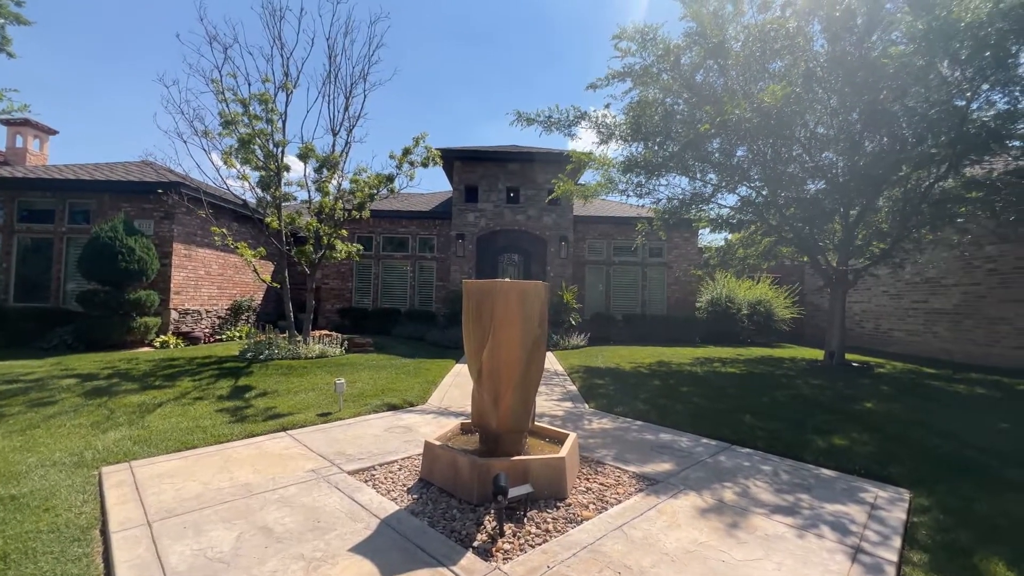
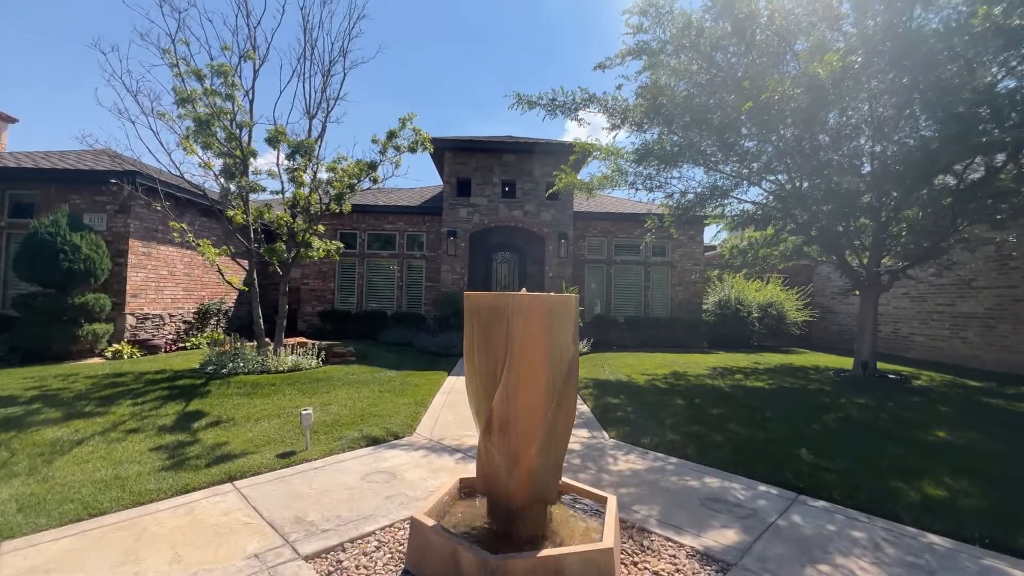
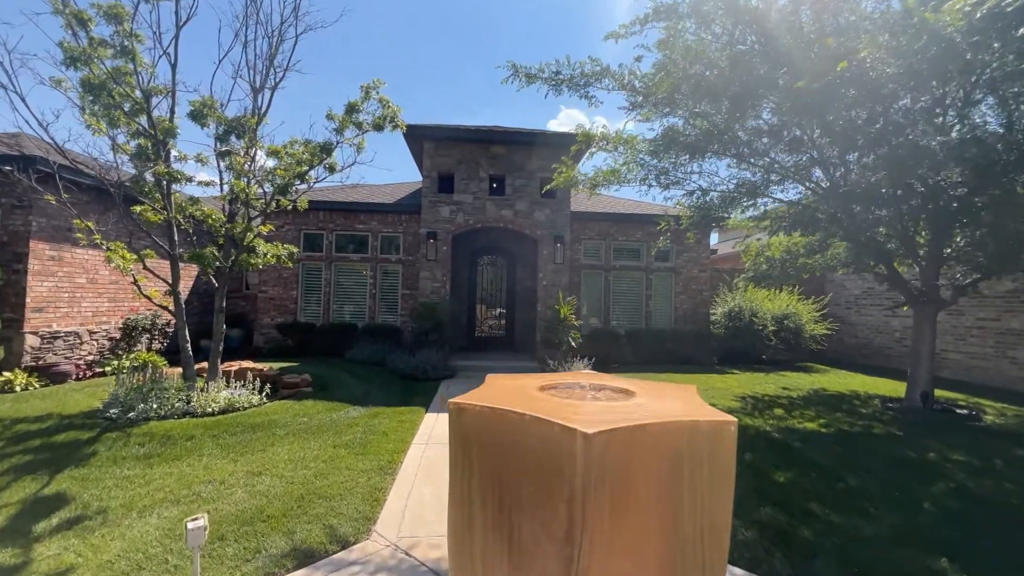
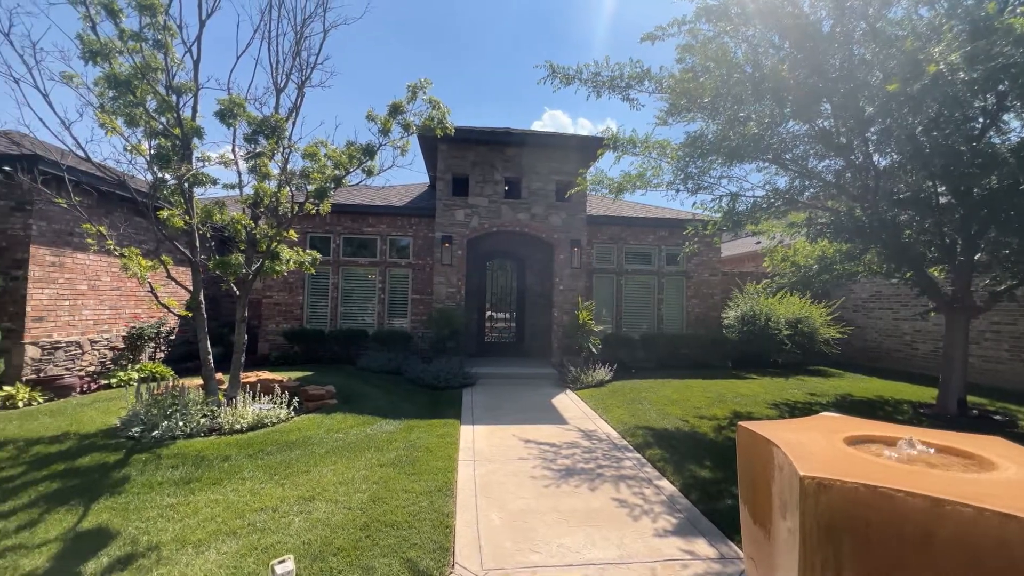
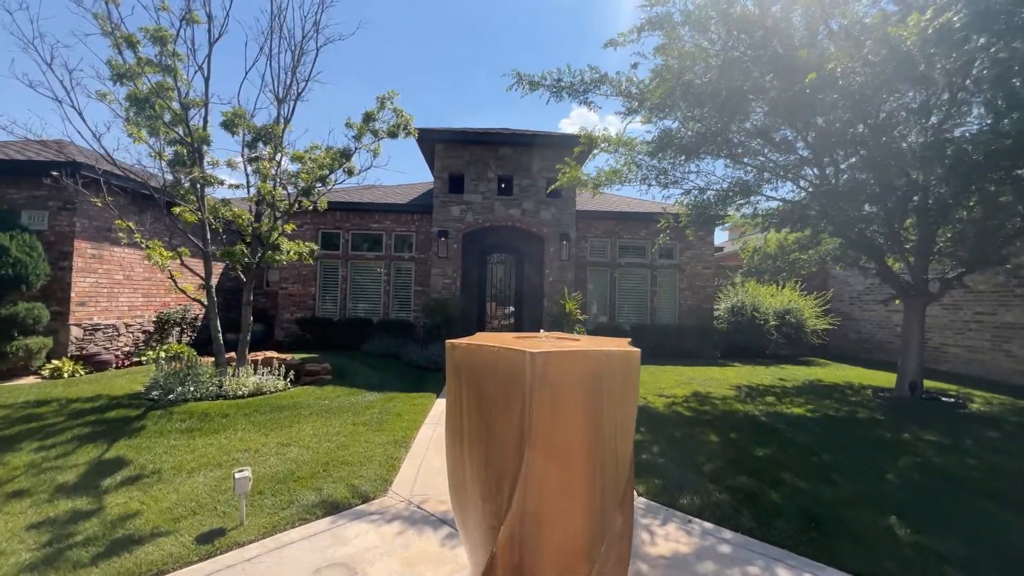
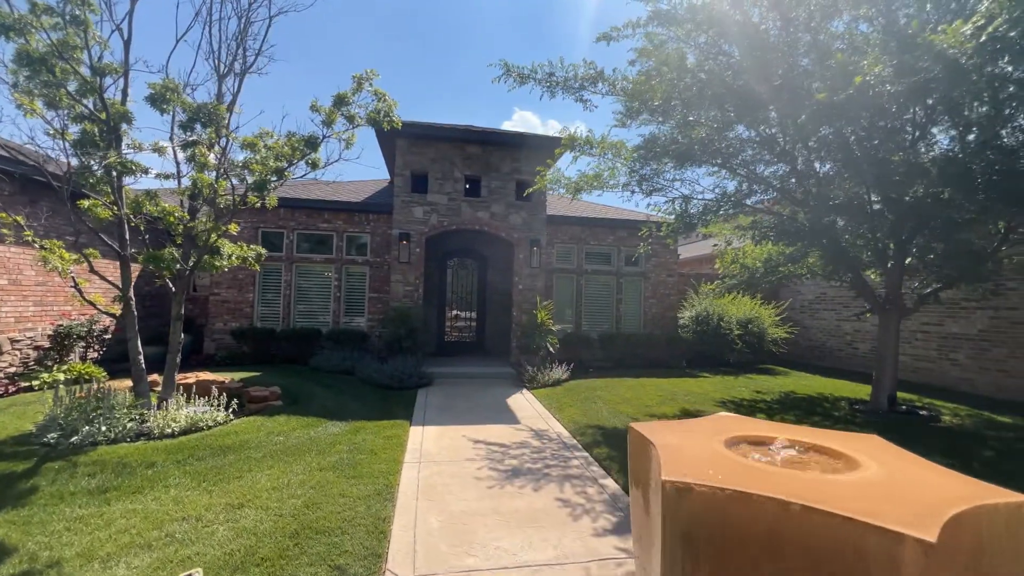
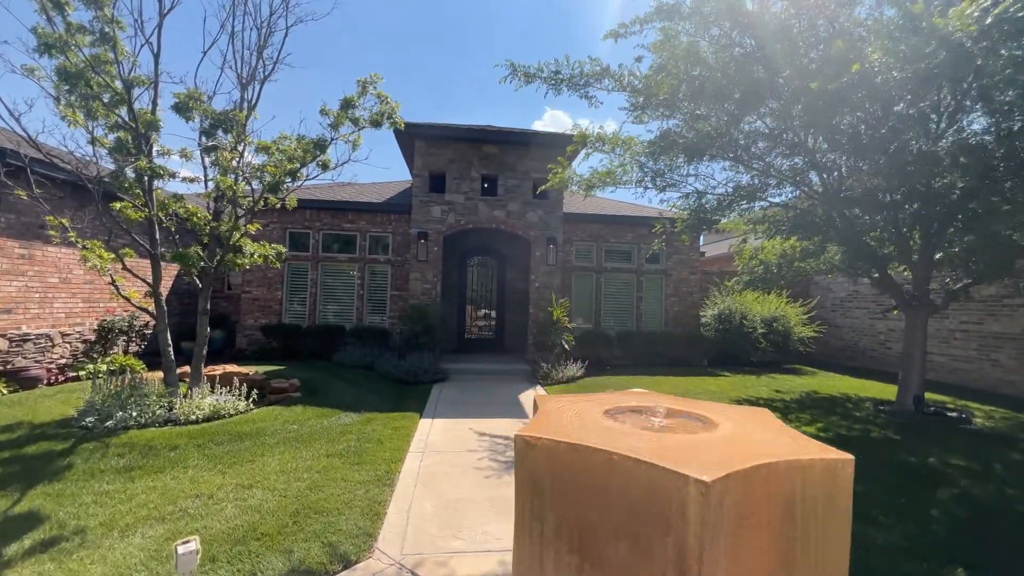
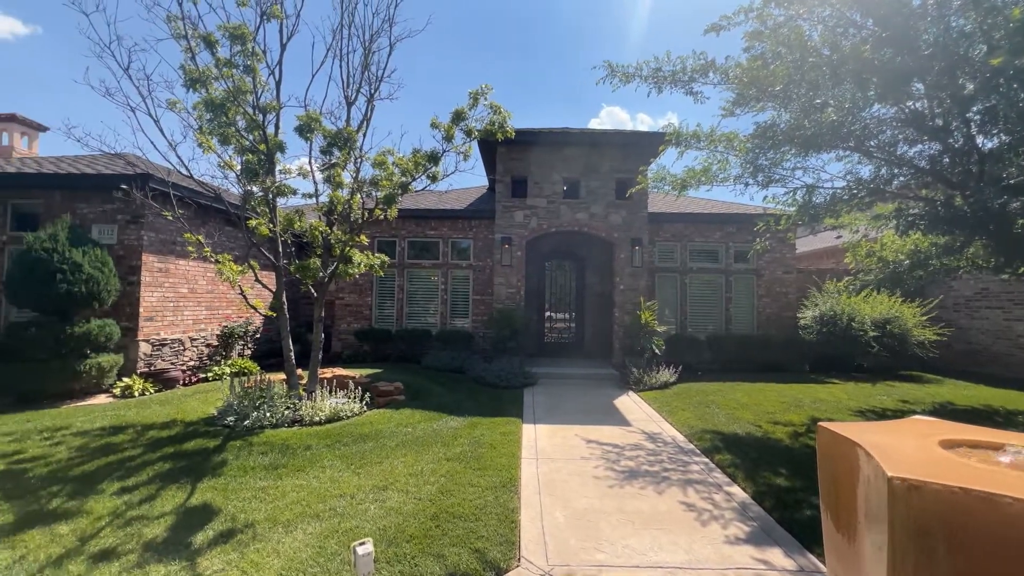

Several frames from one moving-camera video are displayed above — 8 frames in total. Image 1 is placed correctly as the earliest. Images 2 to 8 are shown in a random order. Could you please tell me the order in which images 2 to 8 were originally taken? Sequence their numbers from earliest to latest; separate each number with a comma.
2, 5, 3, 7, 6, 4, 8
